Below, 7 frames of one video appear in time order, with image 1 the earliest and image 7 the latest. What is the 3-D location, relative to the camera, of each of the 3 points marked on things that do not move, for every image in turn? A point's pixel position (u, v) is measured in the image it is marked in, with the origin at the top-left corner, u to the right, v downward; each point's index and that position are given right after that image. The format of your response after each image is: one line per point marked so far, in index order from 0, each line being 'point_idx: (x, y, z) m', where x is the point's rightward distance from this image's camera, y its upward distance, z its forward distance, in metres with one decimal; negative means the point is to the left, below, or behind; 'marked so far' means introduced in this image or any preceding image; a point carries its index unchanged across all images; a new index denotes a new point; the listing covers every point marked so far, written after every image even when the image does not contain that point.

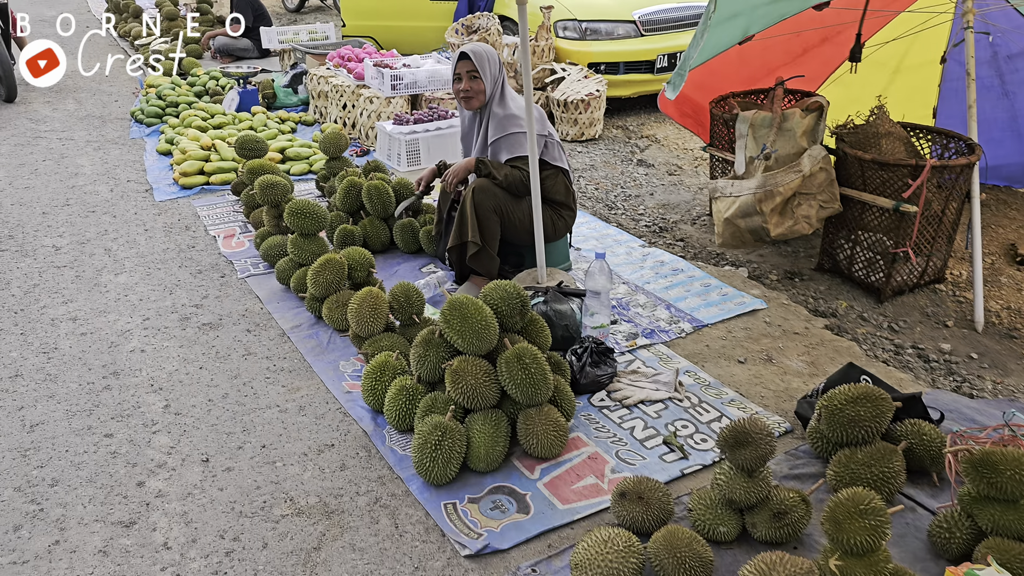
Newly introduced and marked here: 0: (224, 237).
0: (-1.6, +0.3, +4.9) m
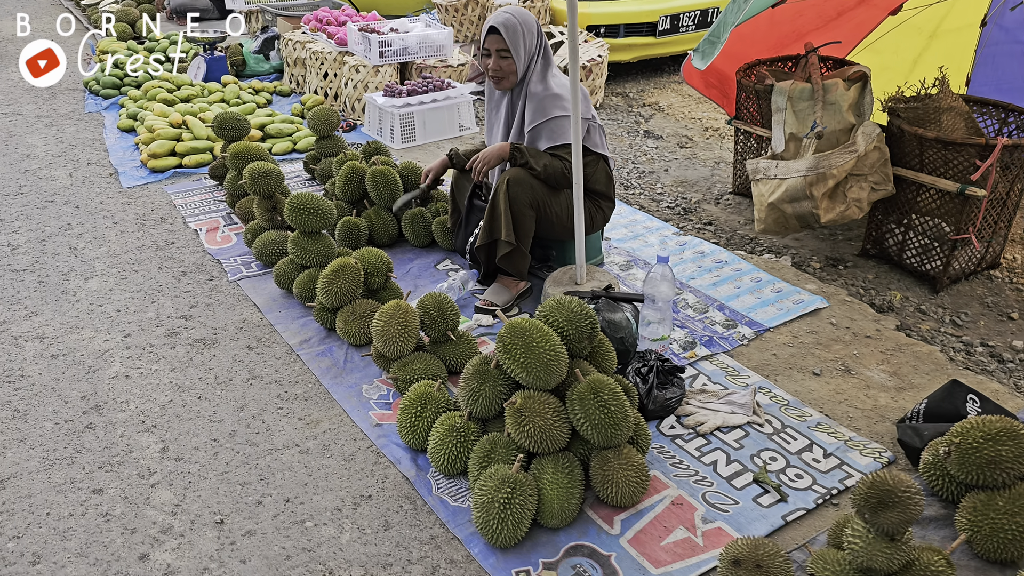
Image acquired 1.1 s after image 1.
0: (-1.5, +0.3, +4.3) m
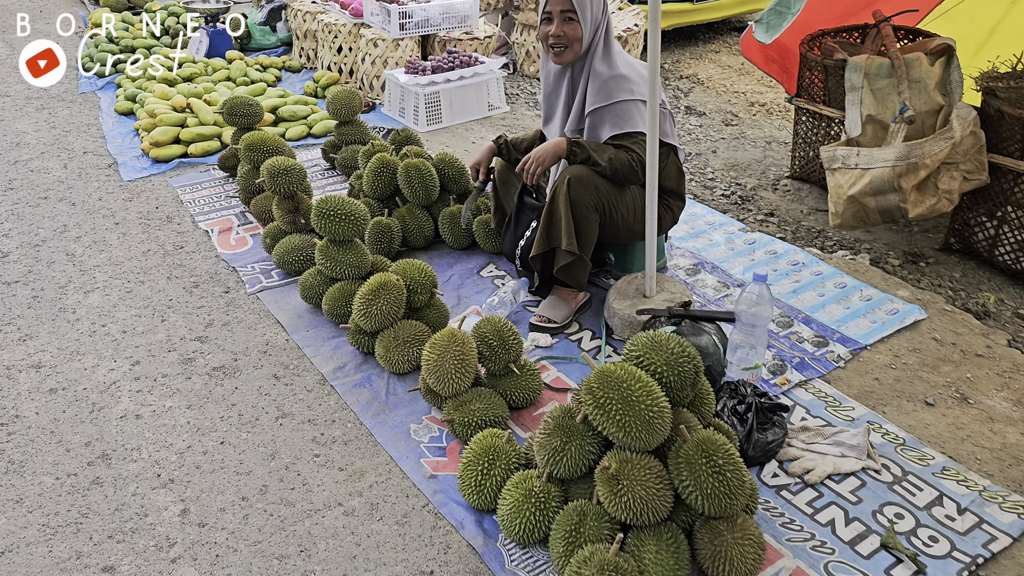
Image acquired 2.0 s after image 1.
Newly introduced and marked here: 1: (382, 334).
0: (-1.3, +0.2, +3.9) m
1: (-0.4, -0.2, +2.9) m
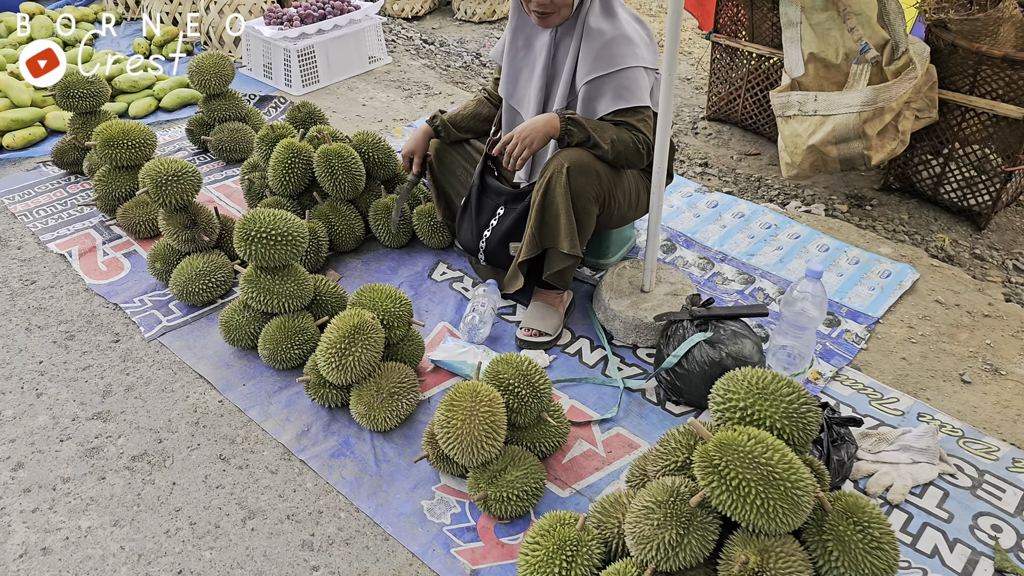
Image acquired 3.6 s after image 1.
0: (-1.5, +0.1, +3.0) m
1: (-0.4, -0.3, +2.3) m
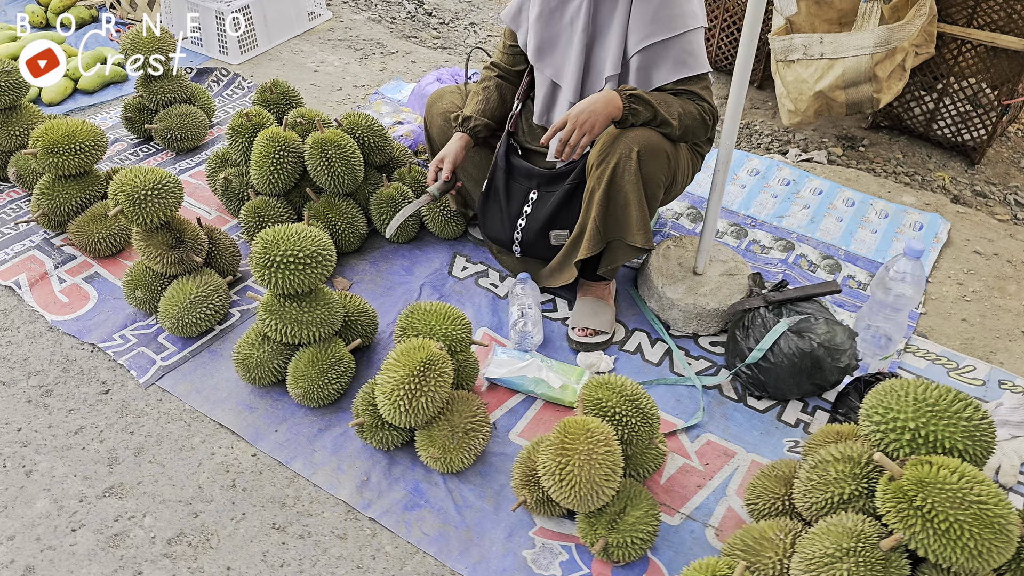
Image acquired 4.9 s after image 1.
0: (-1.4, 0.0, +2.5) m
1: (-0.2, -0.3, +2.0) m
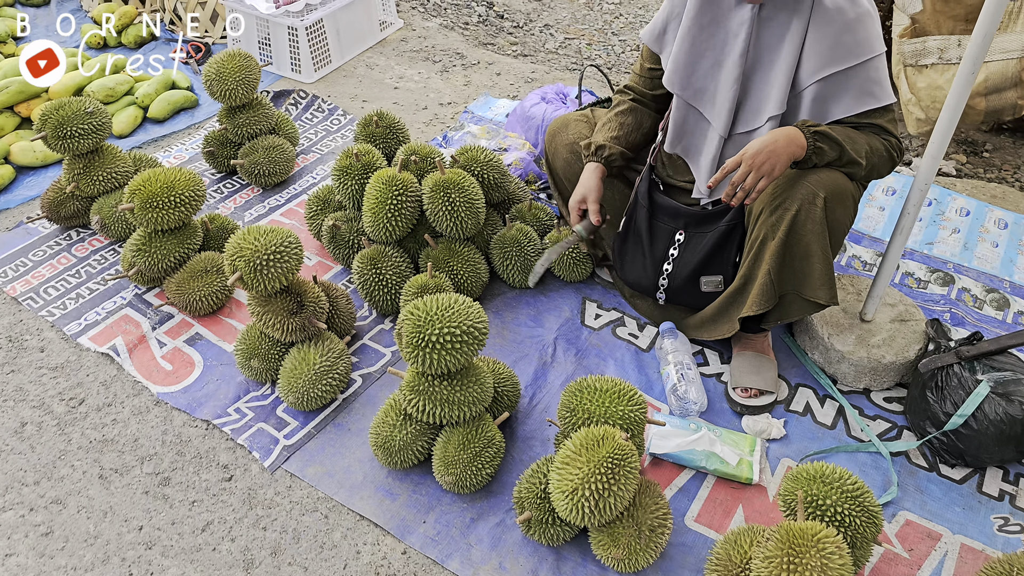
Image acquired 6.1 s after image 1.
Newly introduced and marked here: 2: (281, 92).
0: (-1.0, -0.2, +2.3) m
1: (+0.2, -0.5, +1.8) m
2: (-0.9, +0.7, +3.3) m
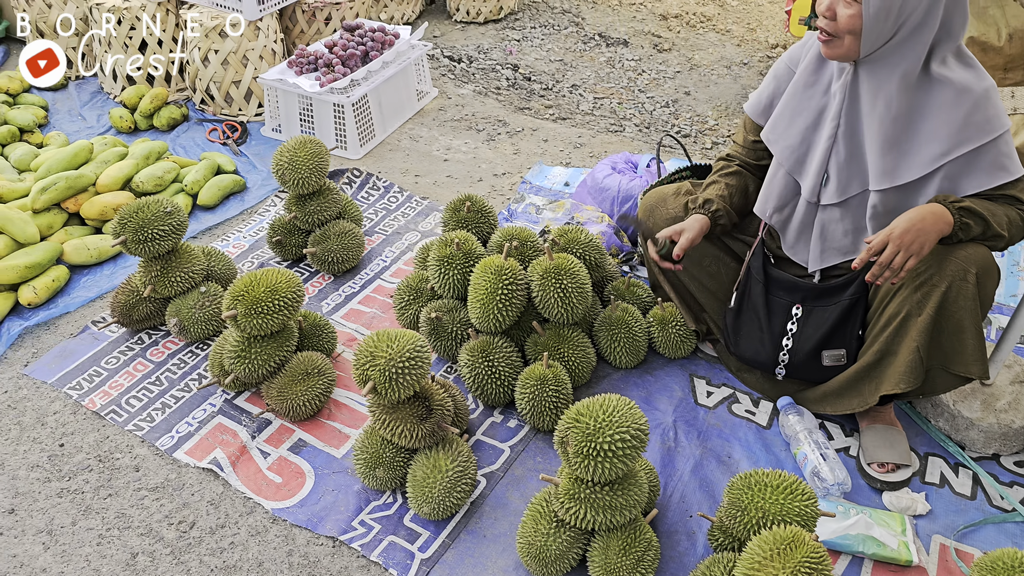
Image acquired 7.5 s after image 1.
0: (-0.7, -0.5, +2.2) m
1: (+0.6, -0.7, +1.7) m
2: (-0.7, +0.4, +3.2) m
